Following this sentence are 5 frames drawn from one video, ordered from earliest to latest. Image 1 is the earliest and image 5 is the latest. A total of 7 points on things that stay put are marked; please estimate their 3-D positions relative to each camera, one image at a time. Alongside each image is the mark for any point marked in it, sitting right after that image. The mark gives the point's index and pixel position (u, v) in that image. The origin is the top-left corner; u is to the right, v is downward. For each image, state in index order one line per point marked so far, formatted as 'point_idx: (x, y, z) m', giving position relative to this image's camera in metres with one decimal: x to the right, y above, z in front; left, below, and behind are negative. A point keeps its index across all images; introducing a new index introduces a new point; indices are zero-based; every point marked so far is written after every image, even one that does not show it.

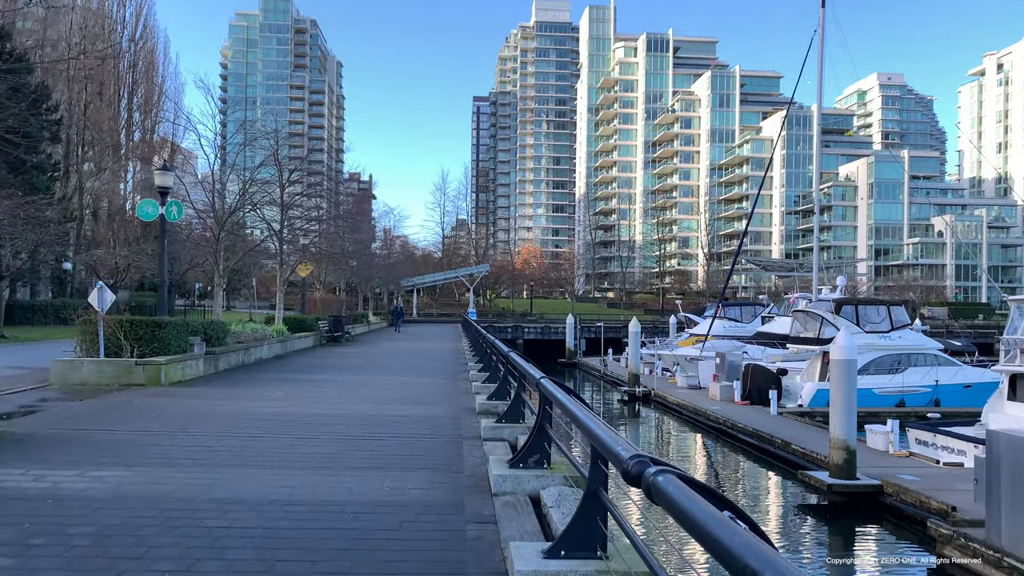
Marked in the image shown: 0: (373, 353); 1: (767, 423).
0: (-3.1, -1.5, +18.9) m
1: (+5.7, -3.0, +18.0) m
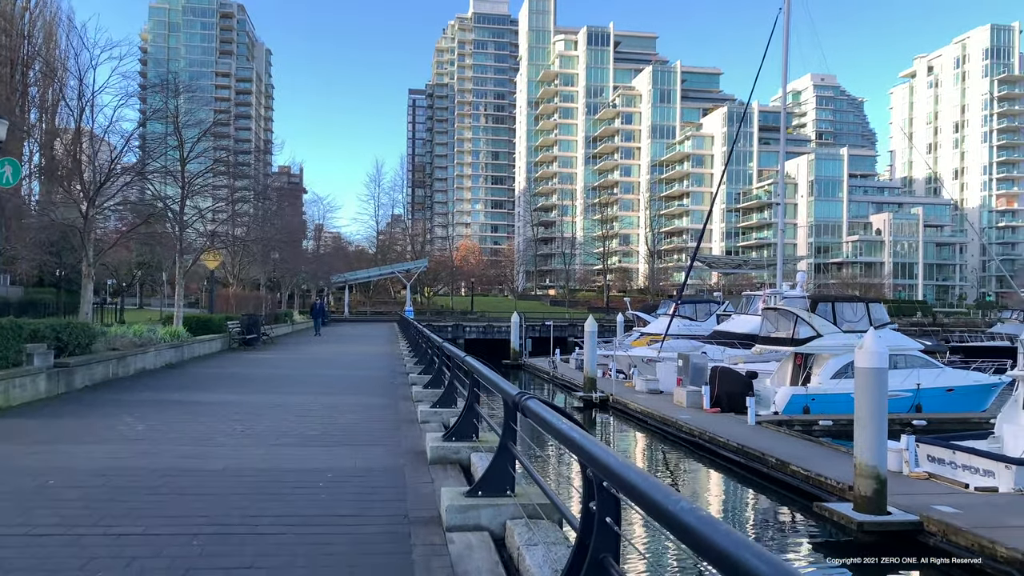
0: (-4.2, -1.4, +16.0) m
1: (+4.7, -2.9, +15.8) m
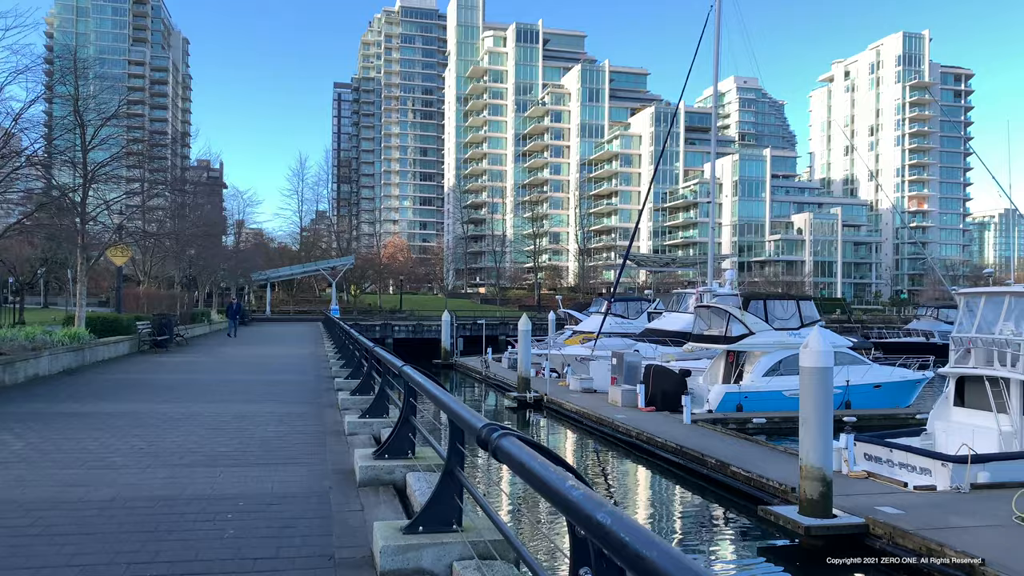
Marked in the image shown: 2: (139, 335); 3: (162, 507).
0: (-5.4, -1.4, +14.9) m
1: (+3.4, -2.9, +15.6) m
2: (-7.9, -1.0, +17.2) m
3: (-1.9, -1.2, +4.4) m
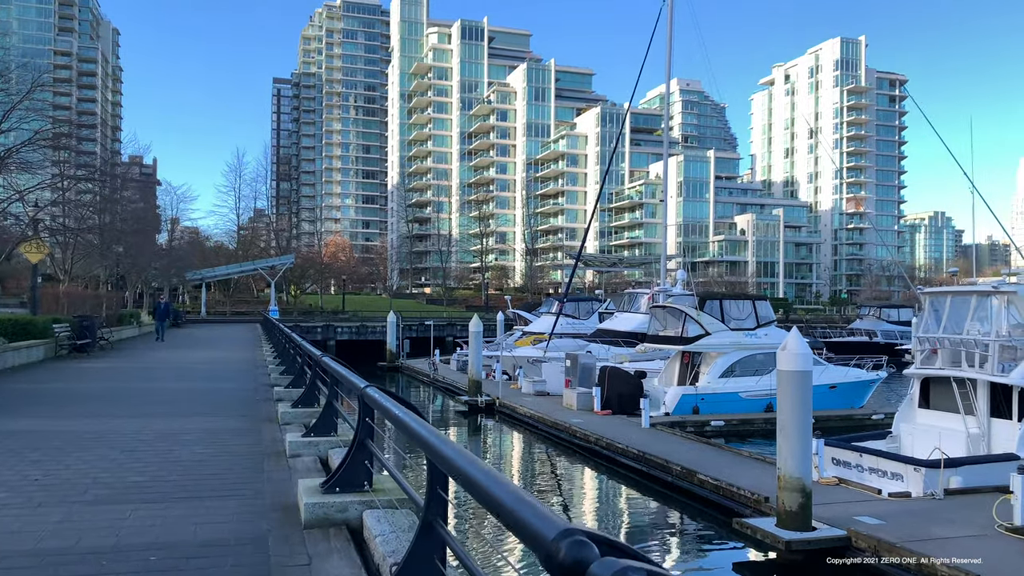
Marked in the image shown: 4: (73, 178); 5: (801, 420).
0: (-6.2, -1.4, +13.7) m
1: (+2.6, -2.9, +14.9) m
2: (-8.9, -1.0, +15.8) m
3: (-2.0, -1.2, +3.4) m
4: (-10.6, +2.6, +19.7) m
5: (+3.3, -1.5, +9.2) m
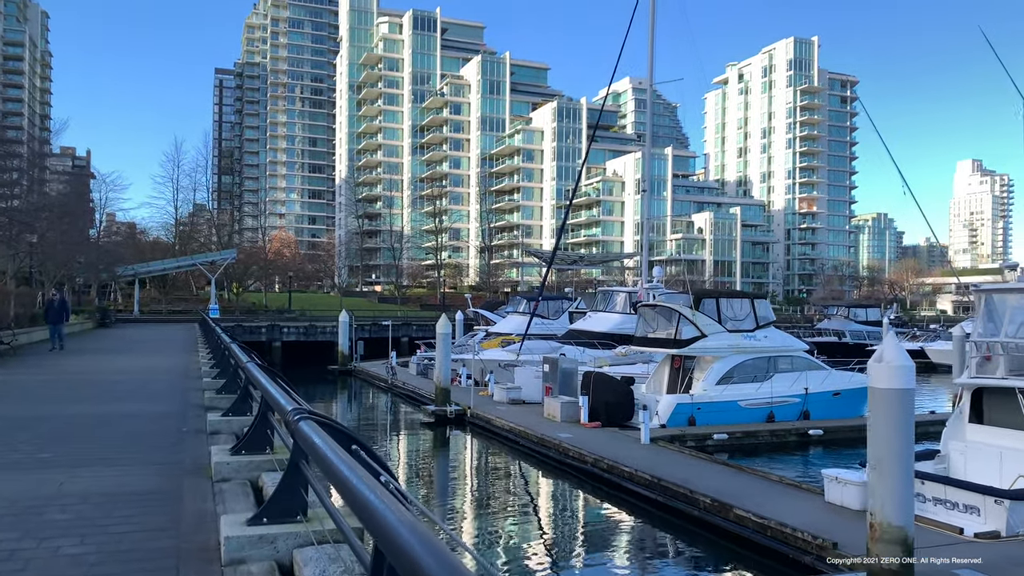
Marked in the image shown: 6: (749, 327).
0: (-6.3, -1.3, +11.0) m
1: (+2.3, -2.8, +12.8) m
2: (-9.1, -0.9, +12.9) m
3: (-1.4, -1.1, +1.0) m
4: (-11.0, +2.7, +16.6) m
5: (+3.5, -1.5, +7.2) m
6: (+5.8, -1.0, +20.2) m
